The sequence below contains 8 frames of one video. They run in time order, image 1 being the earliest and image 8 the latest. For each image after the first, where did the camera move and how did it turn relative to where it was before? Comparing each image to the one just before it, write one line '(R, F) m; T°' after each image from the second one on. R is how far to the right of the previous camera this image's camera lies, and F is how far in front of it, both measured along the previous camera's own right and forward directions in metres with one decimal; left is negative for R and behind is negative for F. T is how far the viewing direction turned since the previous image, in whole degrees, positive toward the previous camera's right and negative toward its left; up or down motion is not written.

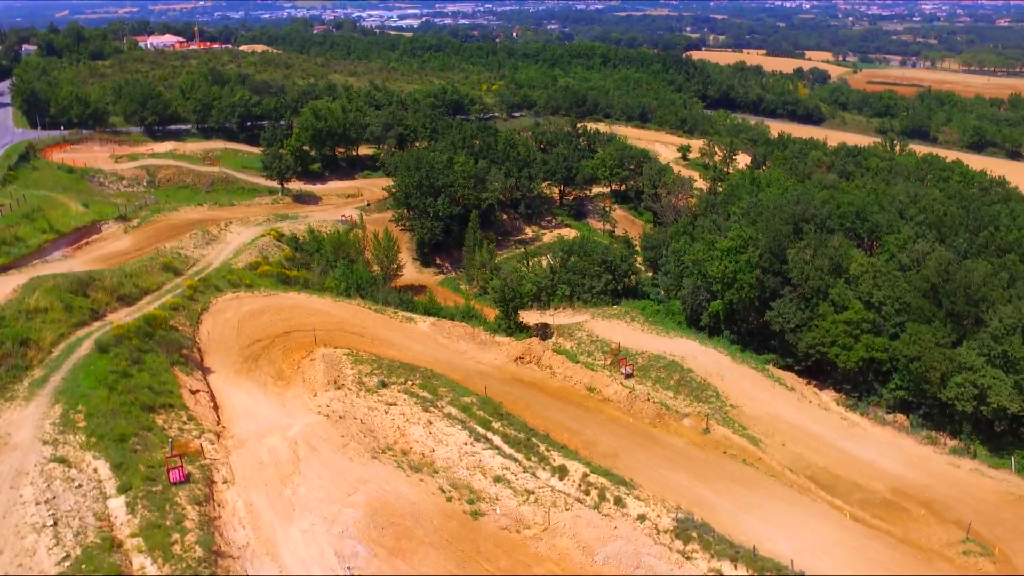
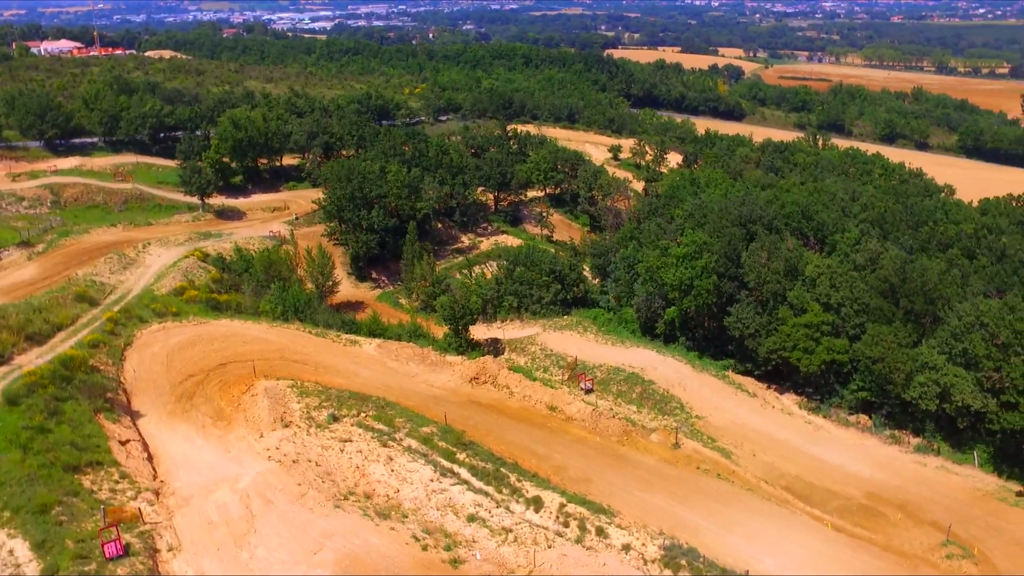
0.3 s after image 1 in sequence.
(-1.0, +1.4) m; +6°
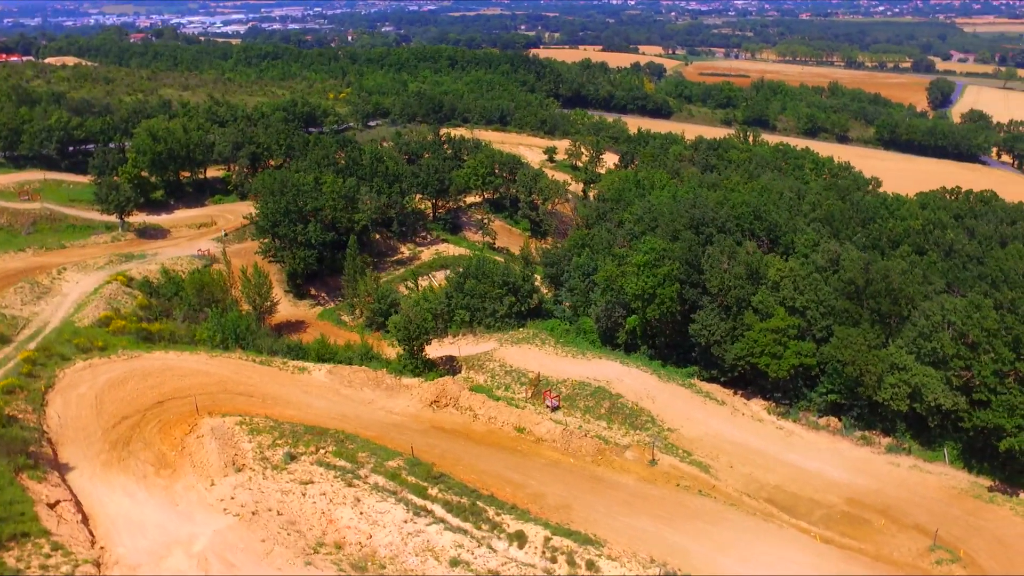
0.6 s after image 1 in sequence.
(-1.1, +1.4) m; +5°
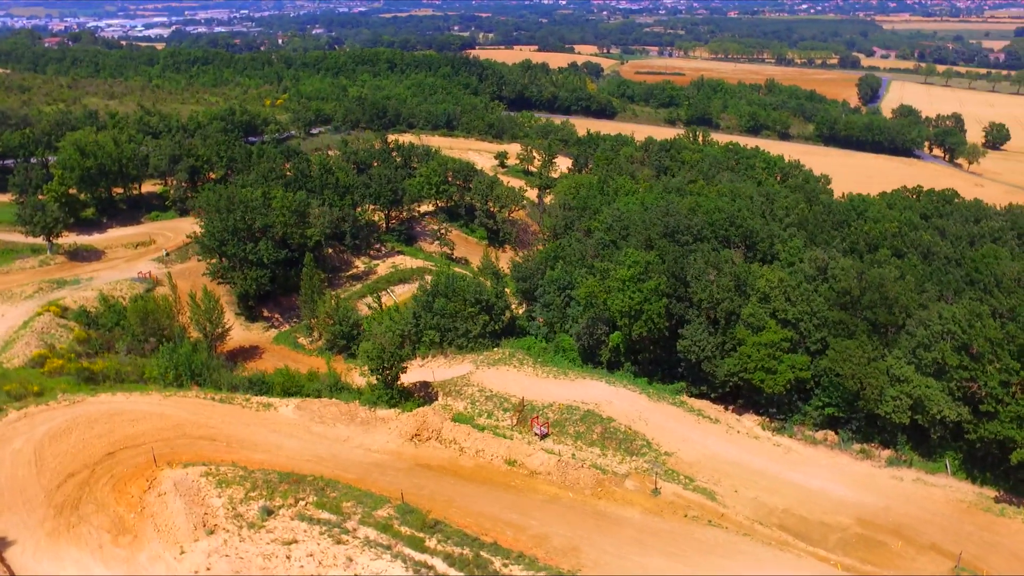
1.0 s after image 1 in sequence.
(-1.4, +1.7) m; +5°
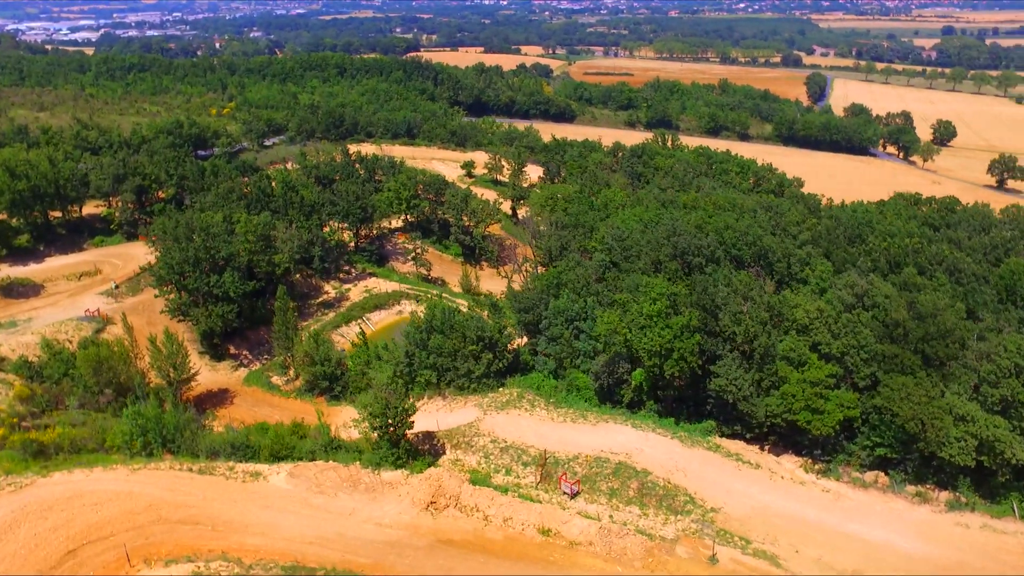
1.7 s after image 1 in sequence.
(-2.2, +3.0) m; +4°
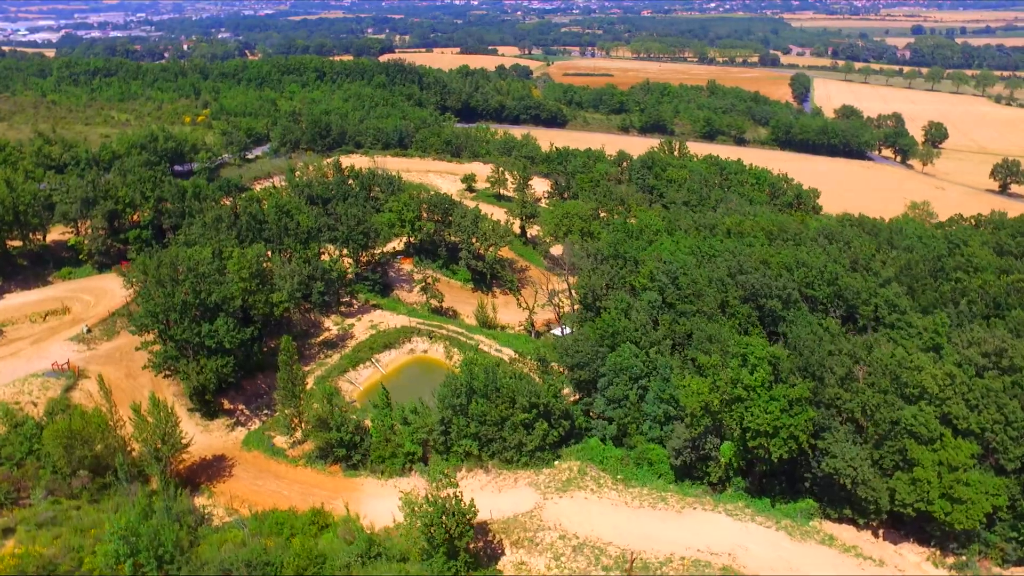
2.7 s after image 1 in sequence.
(-2.7, +4.5) m; +2°
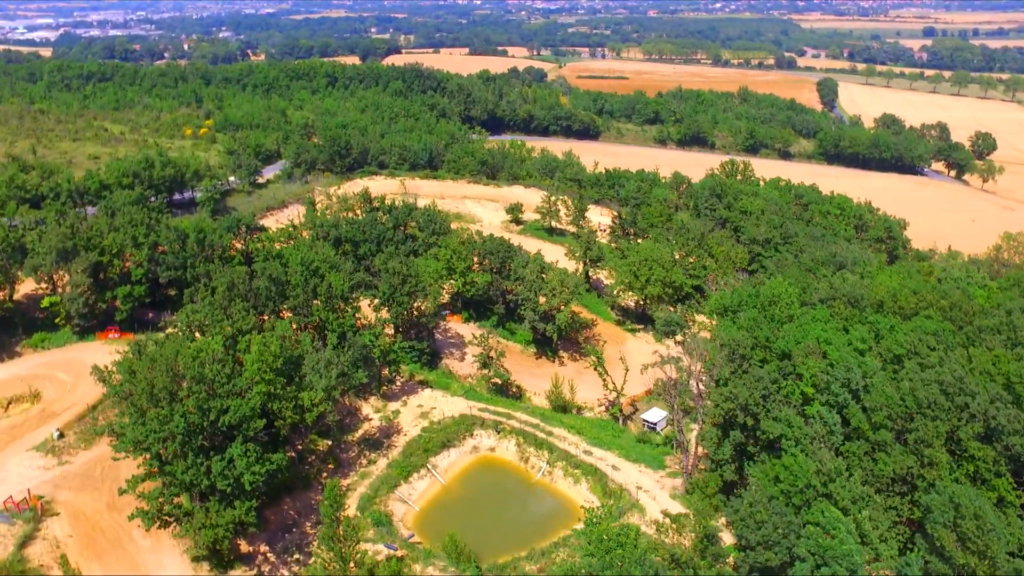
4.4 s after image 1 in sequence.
(-3.8, +8.3) m; 0°
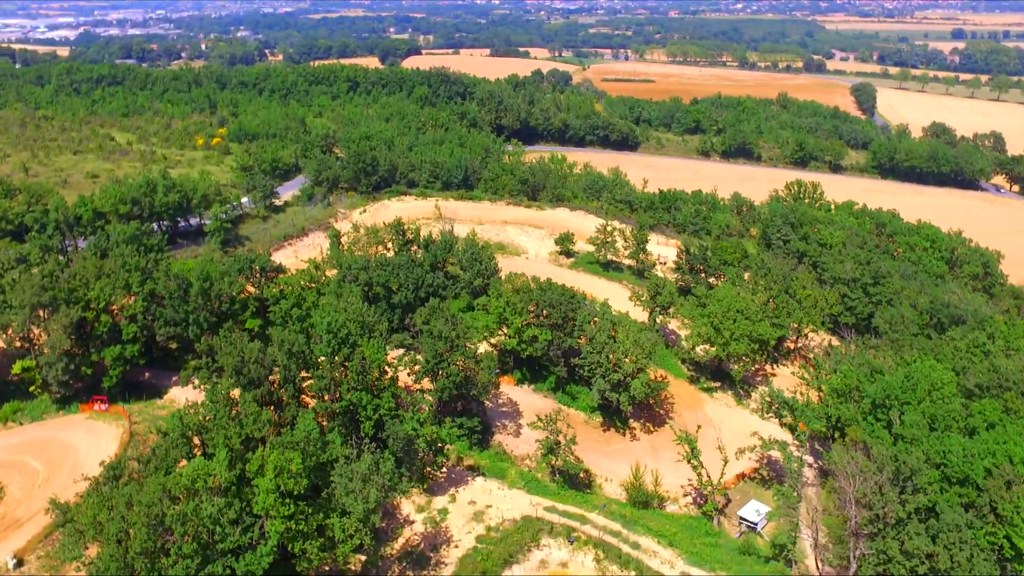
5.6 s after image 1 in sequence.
(-2.2, +6.3) m; -1°
